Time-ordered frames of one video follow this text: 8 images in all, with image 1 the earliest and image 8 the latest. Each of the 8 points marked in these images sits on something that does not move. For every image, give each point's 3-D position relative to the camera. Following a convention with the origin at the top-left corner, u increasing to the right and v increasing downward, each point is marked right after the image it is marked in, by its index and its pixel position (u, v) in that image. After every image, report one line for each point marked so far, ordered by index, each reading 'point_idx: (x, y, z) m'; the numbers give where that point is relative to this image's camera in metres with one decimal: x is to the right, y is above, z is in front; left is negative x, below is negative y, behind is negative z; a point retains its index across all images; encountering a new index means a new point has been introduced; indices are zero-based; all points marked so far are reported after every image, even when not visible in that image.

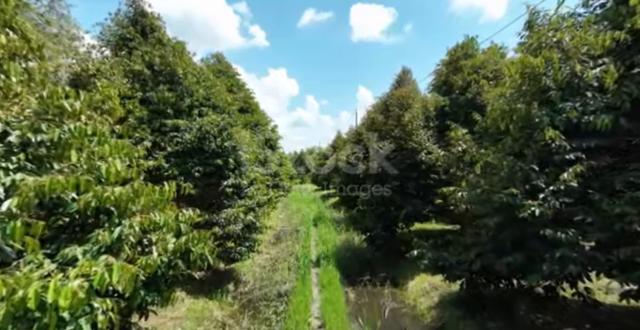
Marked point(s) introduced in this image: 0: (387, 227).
0: (+1.6, -1.5, +8.0) m
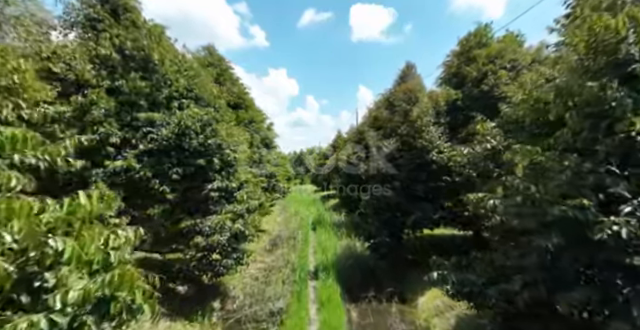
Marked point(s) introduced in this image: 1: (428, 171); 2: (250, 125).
0: (+1.6, -1.5, +7.2) m
1: (+2.2, -0.1, +6.8) m
2: (-2.3, +1.3, +10.9) m
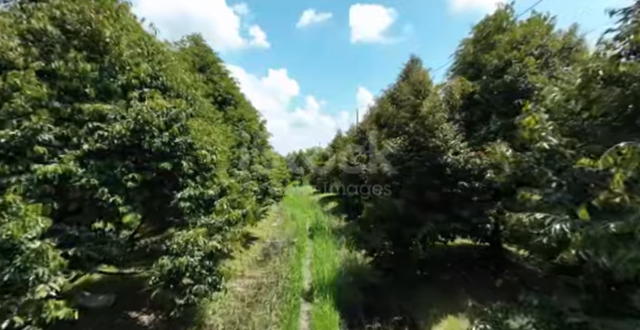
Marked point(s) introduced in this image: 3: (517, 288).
0: (+1.5, -1.5, +6.3) m
1: (+2.1, -0.2, +5.9) m
2: (-2.4, +1.3, +9.9) m
3: (+3.4, -2.2, +5.8) m
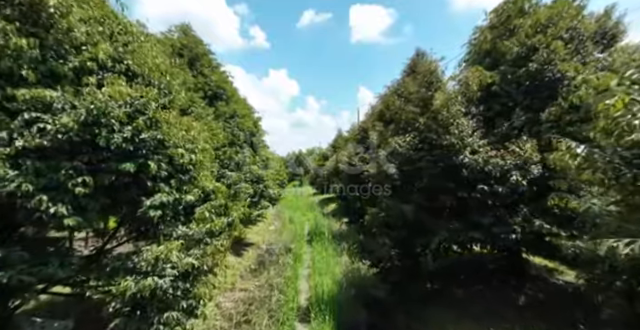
0: (+1.5, -1.6, +5.6) m
1: (+2.1, -0.2, +5.1) m
2: (-2.4, +1.2, +9.2) m
3: (+3.4, -2.2, +5.1) m
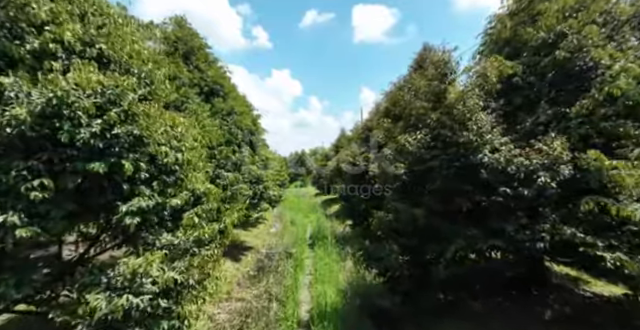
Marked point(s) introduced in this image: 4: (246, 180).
0: (+1.5, -1.6, +5.1) m
1: (+2.2, -0.2, +4.6) m
2: (-2.4, +1.2, +8.7) m
3: (+3.4, -2.2, +4.5) m
4: (-1.9, -0.4, +8.7) m
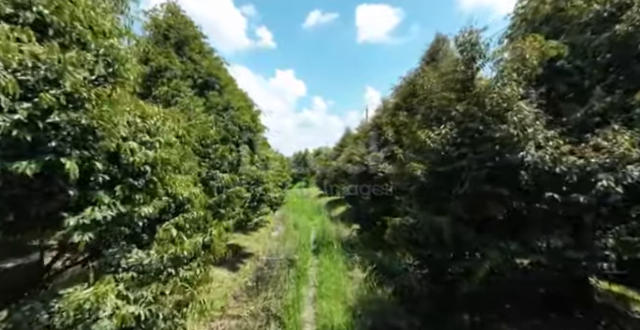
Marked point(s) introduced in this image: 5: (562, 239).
0: (+1.6, -1.6, +4.3) m
1: (+2.2, -0.2, +3.8) m
2: (-2.2, +1.2, +8.0) m
3: (+3.5, -2.2, +3.7) m
4: (-1.8, -0.4, +7.9) m
5: (+2.6, -0.8, +3.7) m
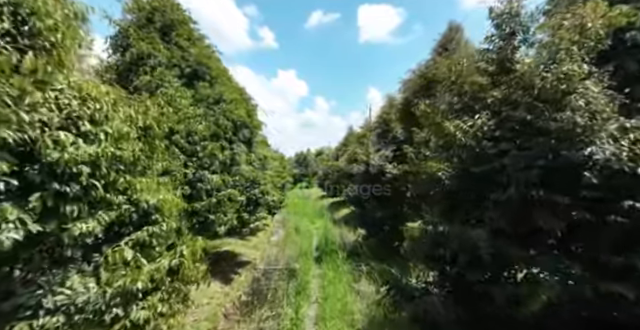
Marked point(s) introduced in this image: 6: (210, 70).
0: (+1.6, -1.6, +3.4) m
1: (+2.3, -0.2, +3.0) m
2: (-2.2, +1.2, +7.2) m
3: (+3.5, -2.2, +2.9) m
4: (-1.8, -0.4, +7.1) m
5: (+2.7, -0.8, +2.8) m
6: (-2.4, +2.1, +7.3) m
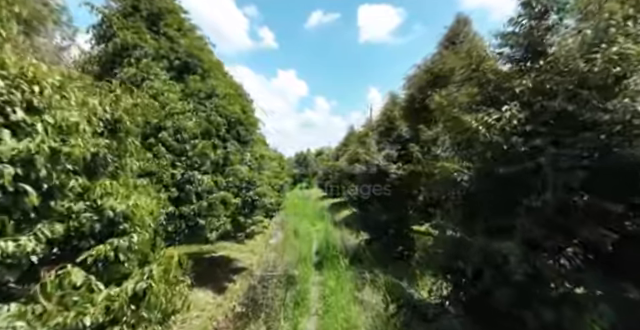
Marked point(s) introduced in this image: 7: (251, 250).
0: (+1.6, -1.6, +2.9) m
1: (+2.3, -0.2, +2.5) m
2: (-2.2, +1.2, +6.7) m
3: (+3.5, -2.2, +2.4) m
4: (-1.8, -0.4, +6.6) m
5: (+2.7, -0.8, +2.3) m
6: (-2.4, +2.1, +6.8) m
7: (-2.1, -2.6, +10.1) m
